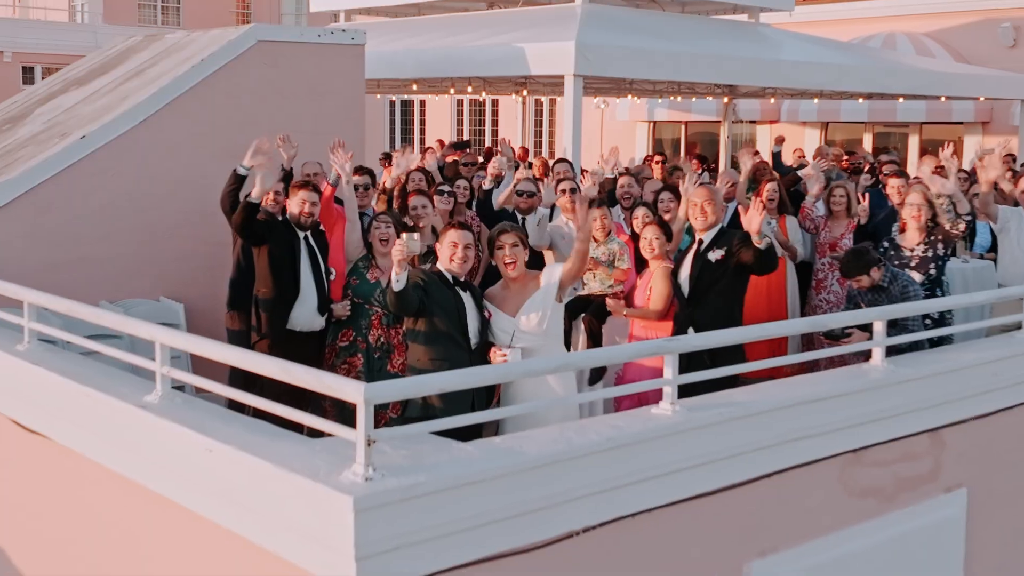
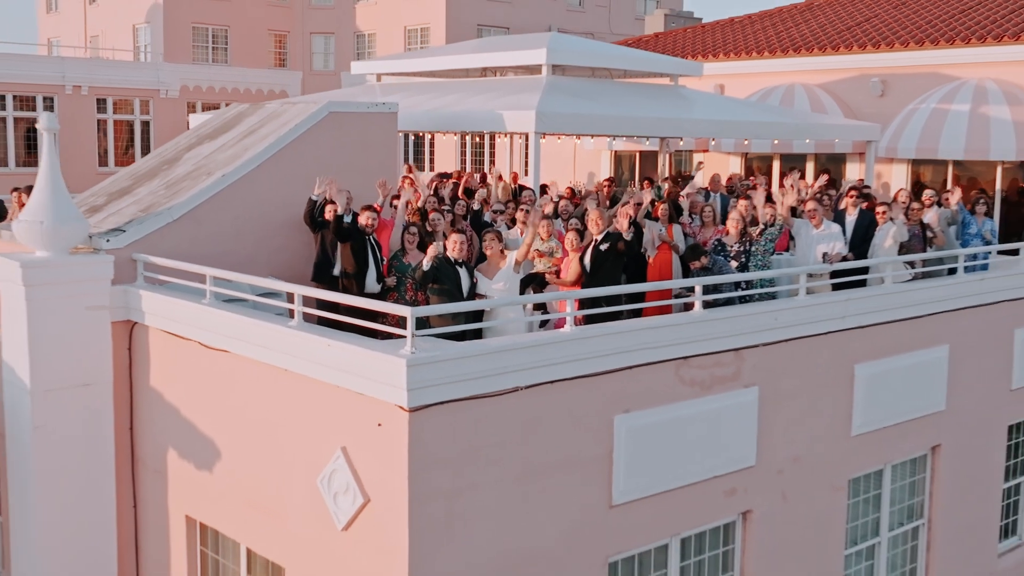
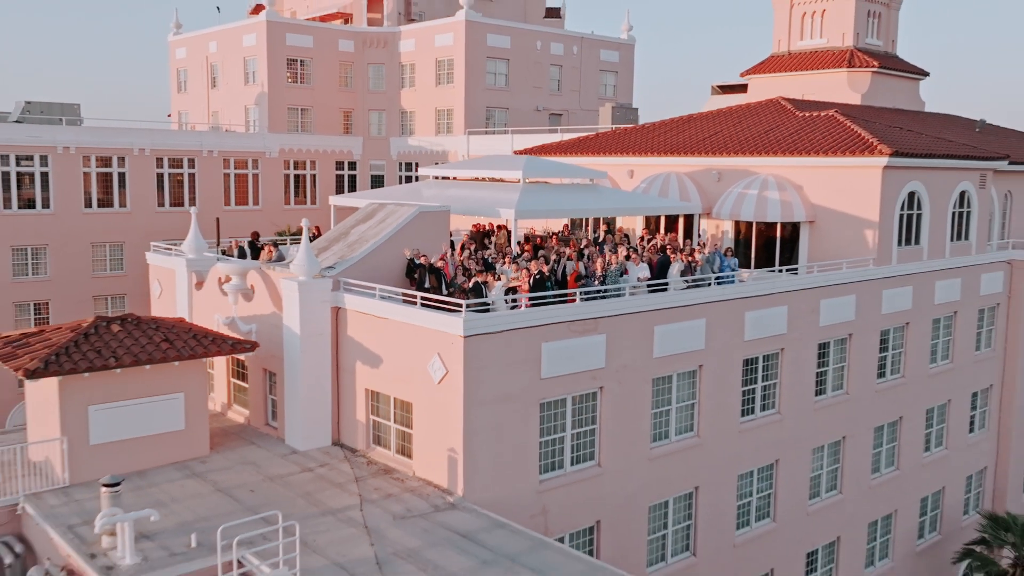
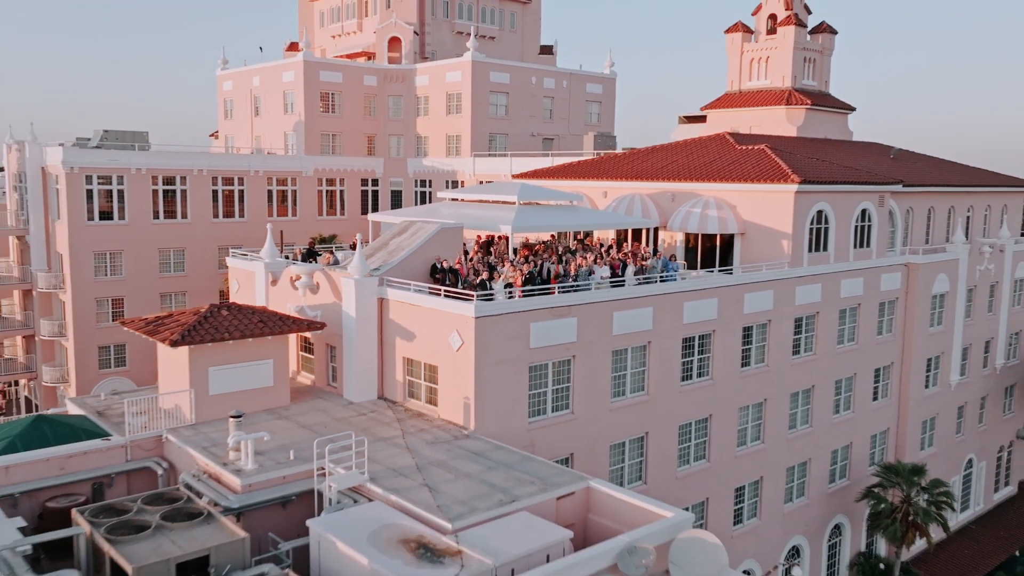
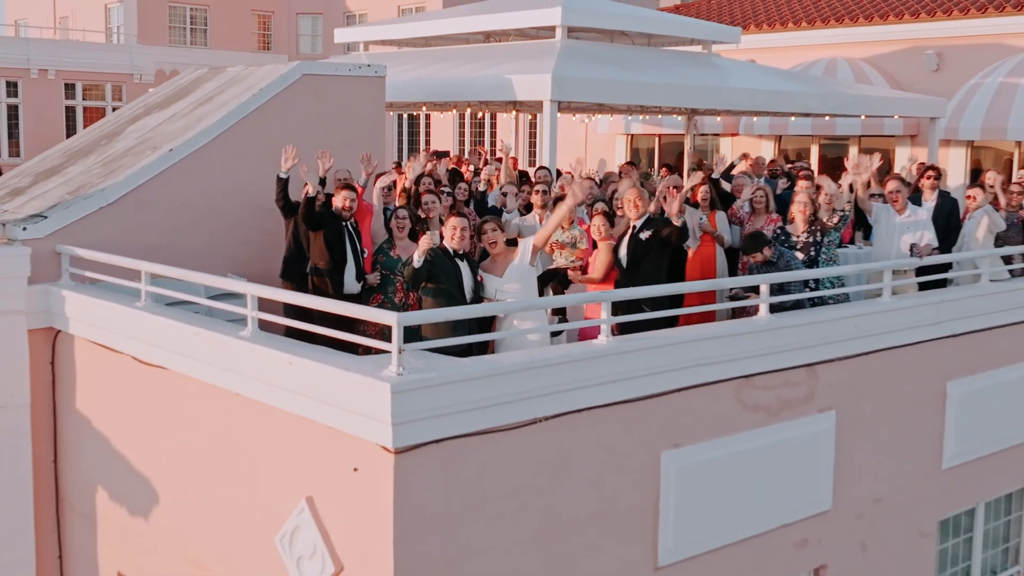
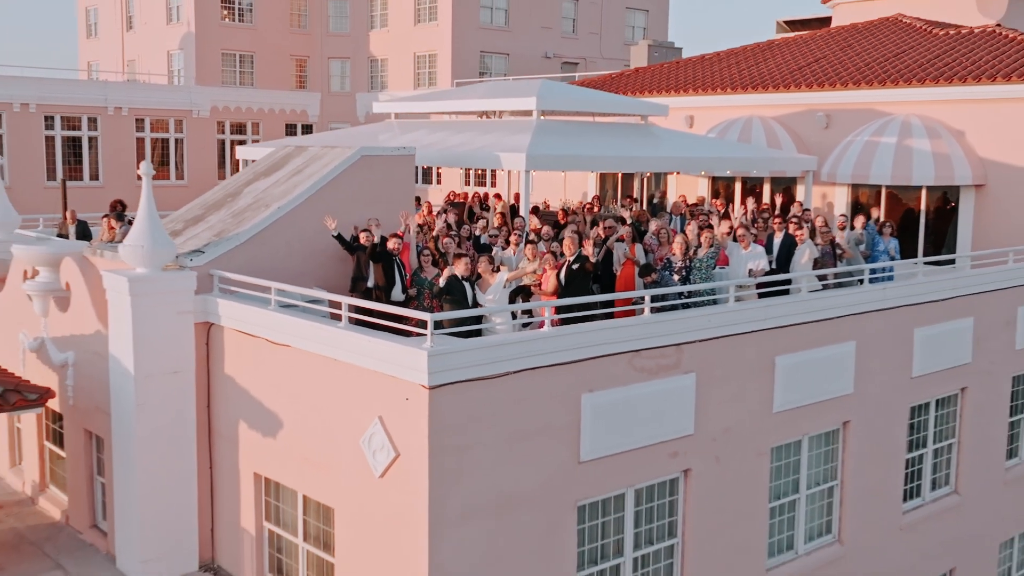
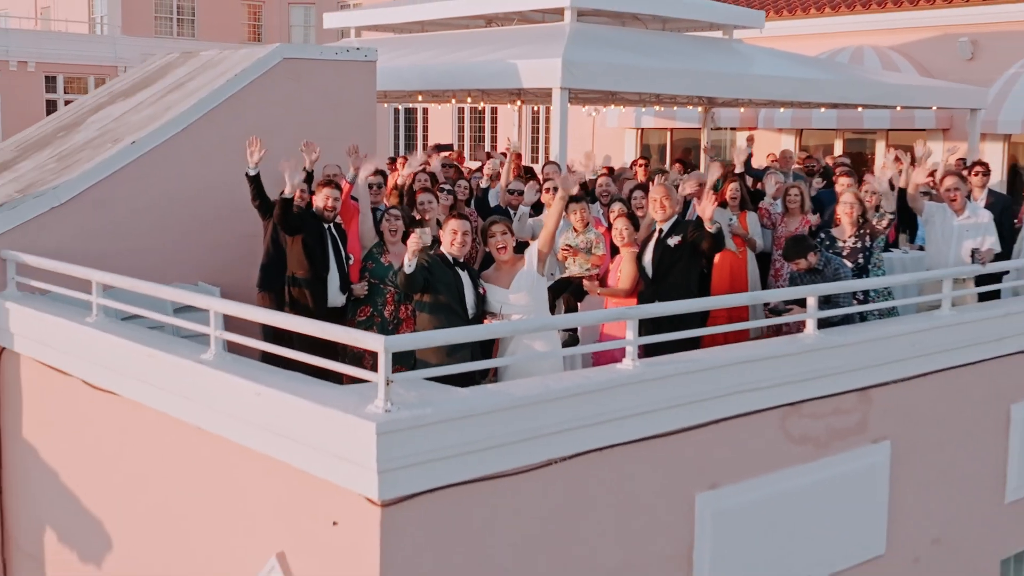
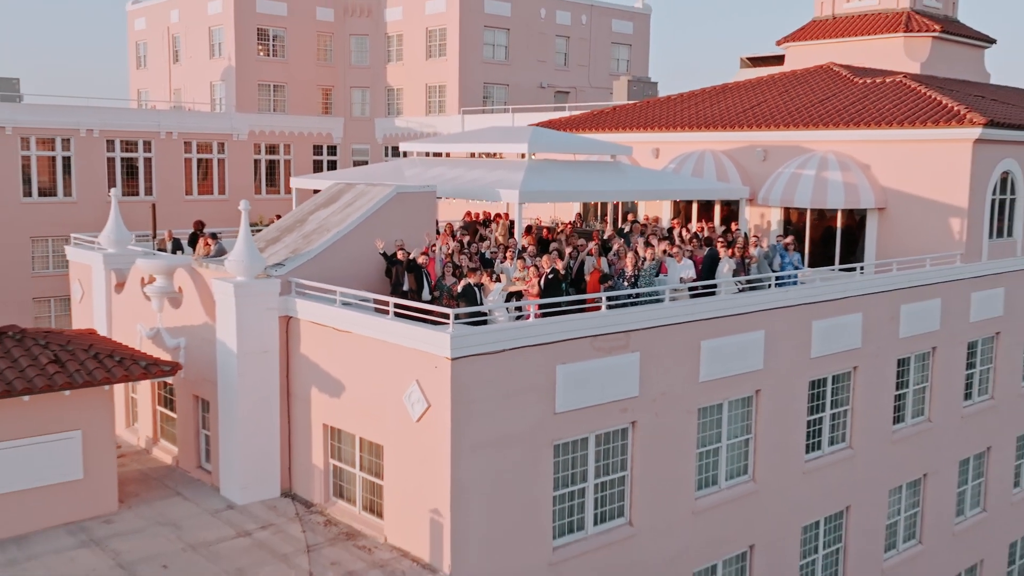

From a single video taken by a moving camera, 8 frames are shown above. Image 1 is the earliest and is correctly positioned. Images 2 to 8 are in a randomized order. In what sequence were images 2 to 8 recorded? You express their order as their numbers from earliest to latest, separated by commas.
7, 5, 2, 6, 8, 3, 4
